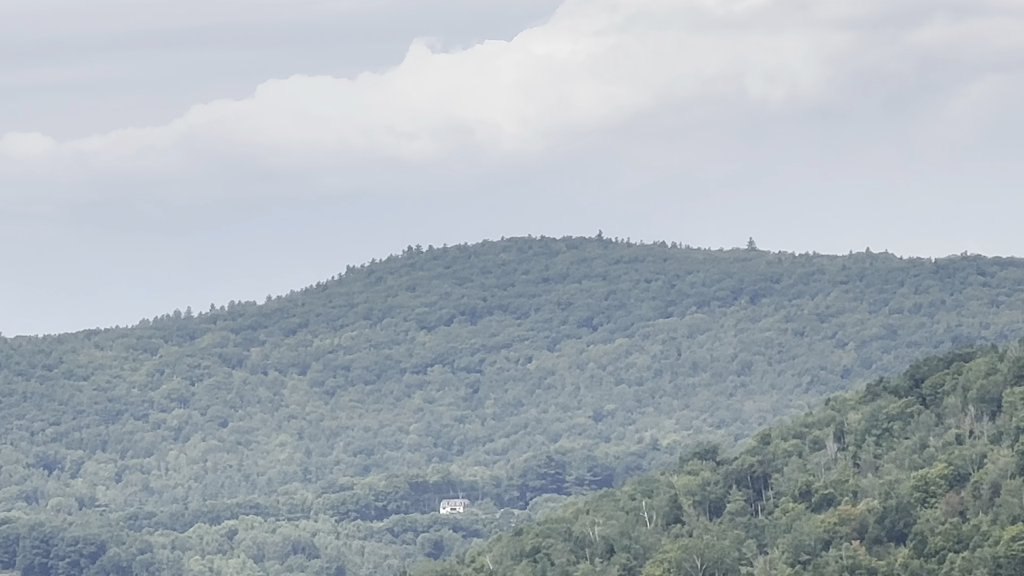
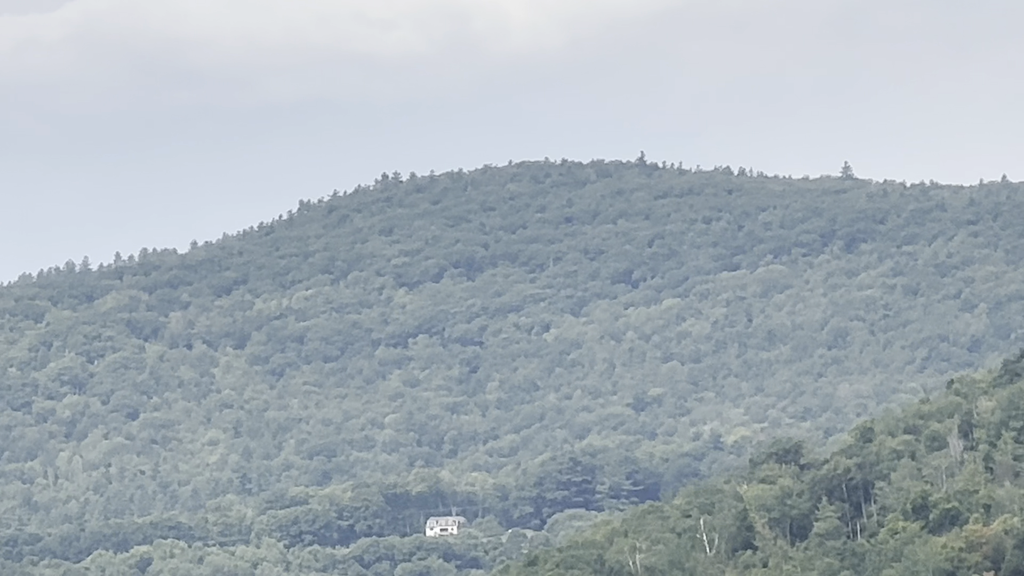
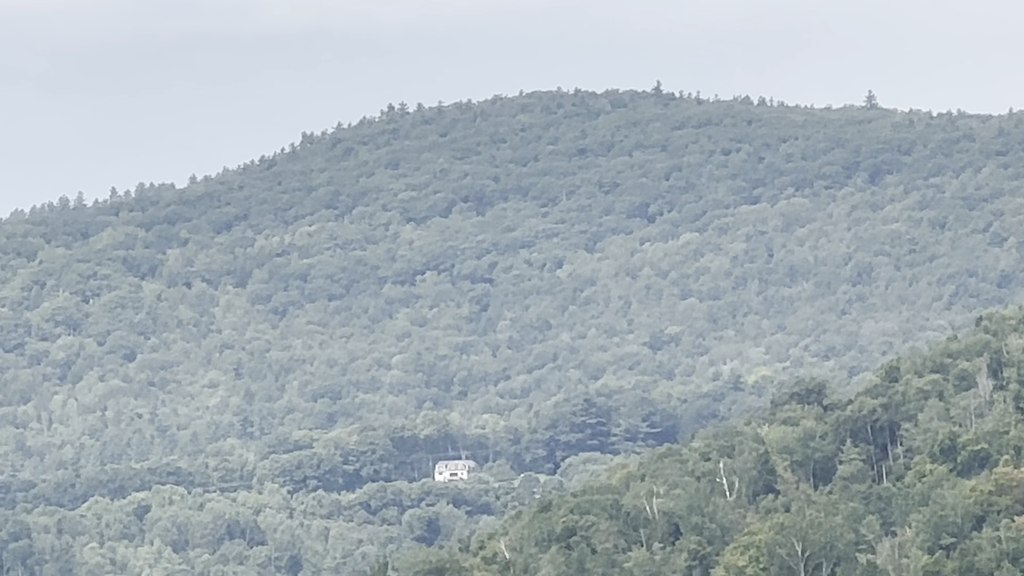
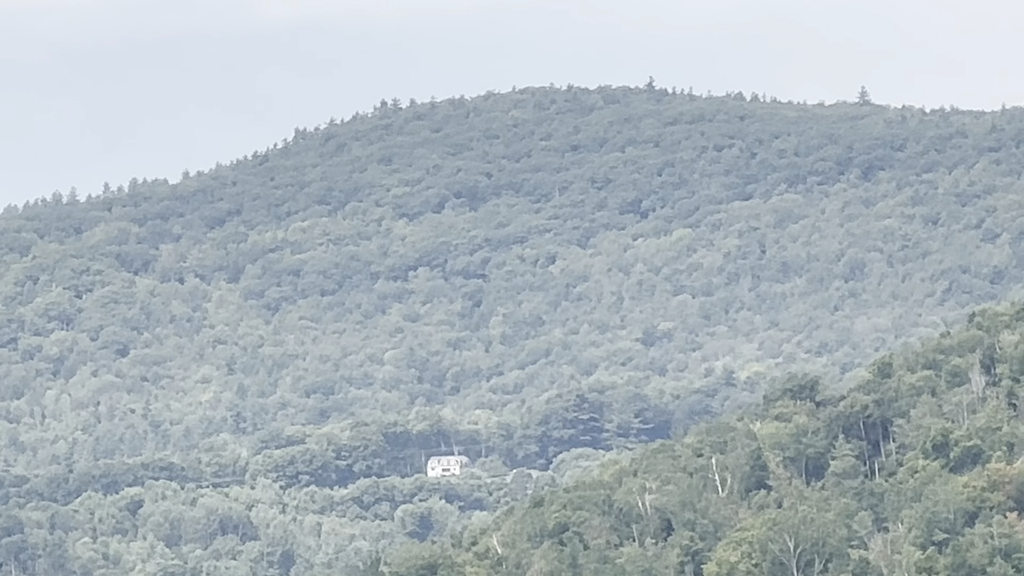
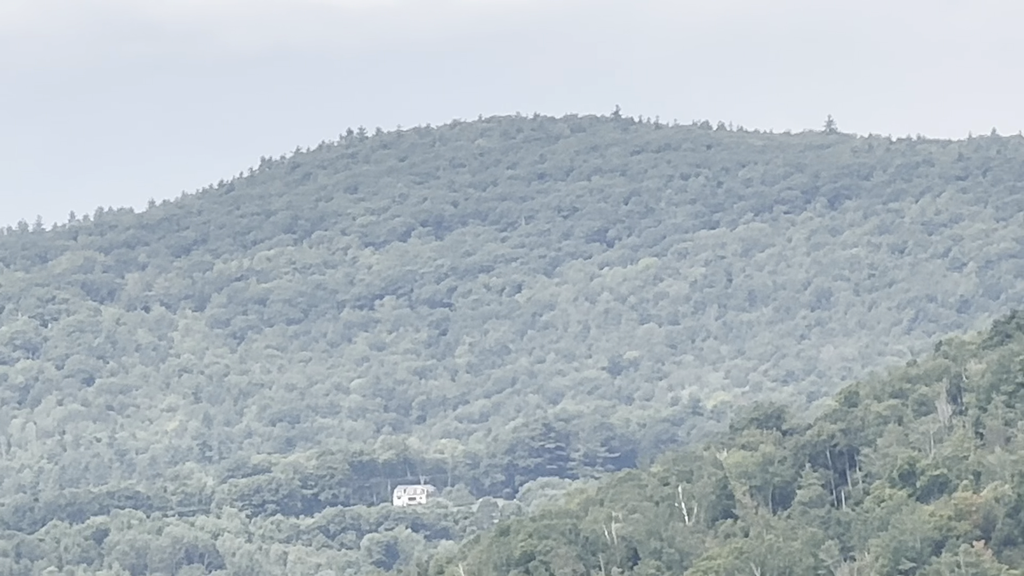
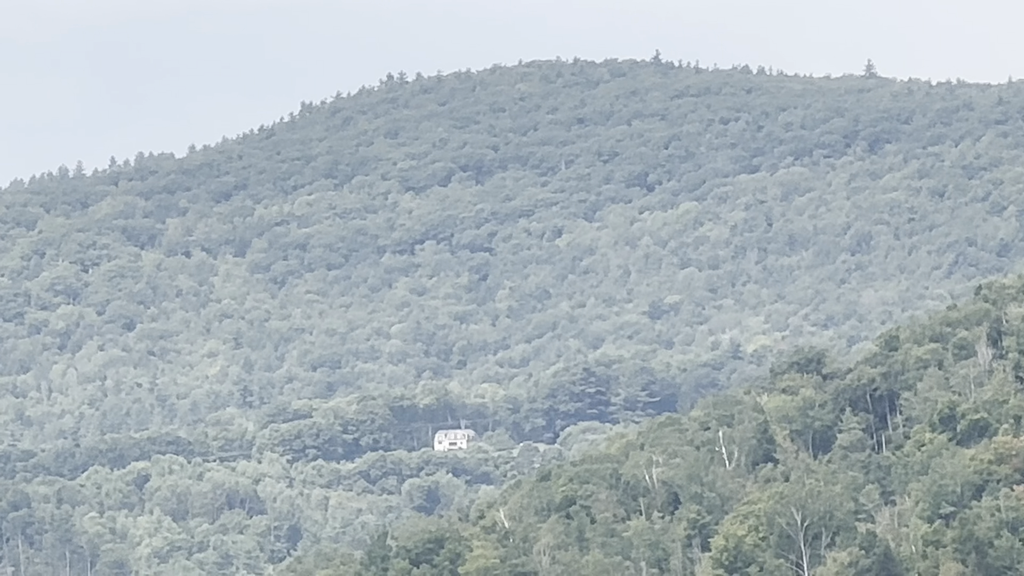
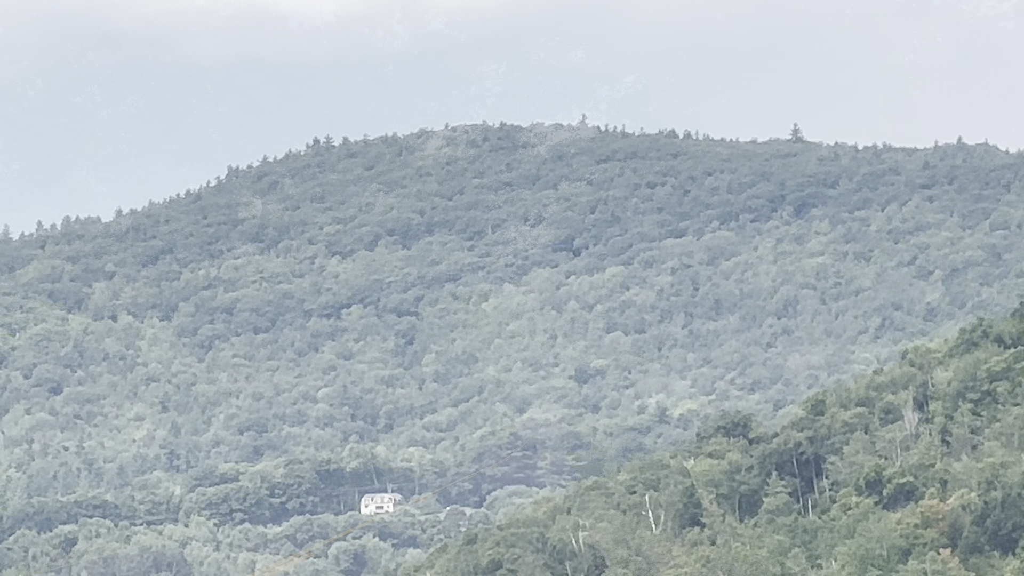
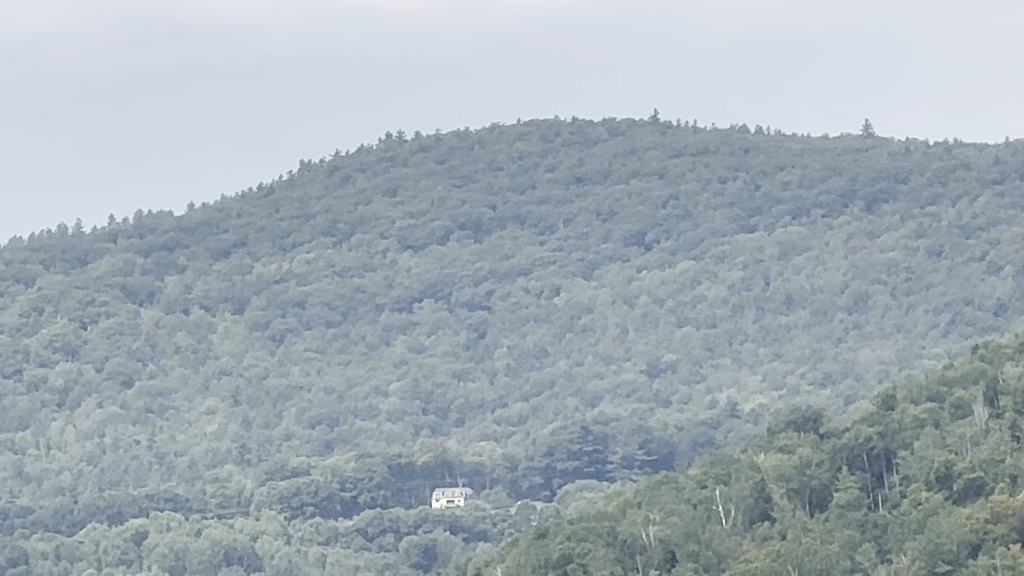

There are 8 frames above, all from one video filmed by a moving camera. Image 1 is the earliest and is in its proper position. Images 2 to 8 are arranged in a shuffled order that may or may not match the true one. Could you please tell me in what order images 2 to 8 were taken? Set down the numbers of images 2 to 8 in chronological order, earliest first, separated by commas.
2, 8, 3, 6, 4, 5, 7
